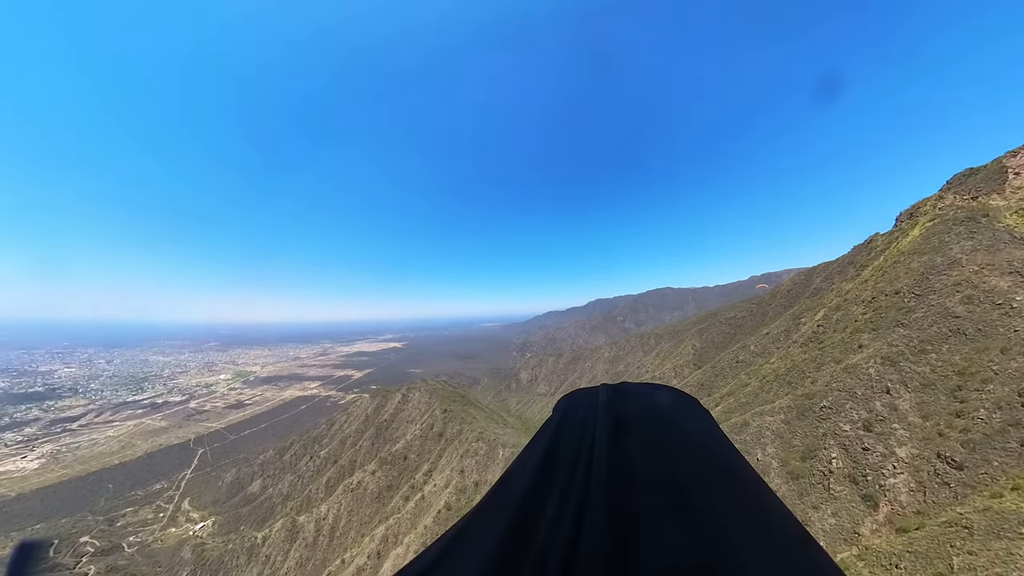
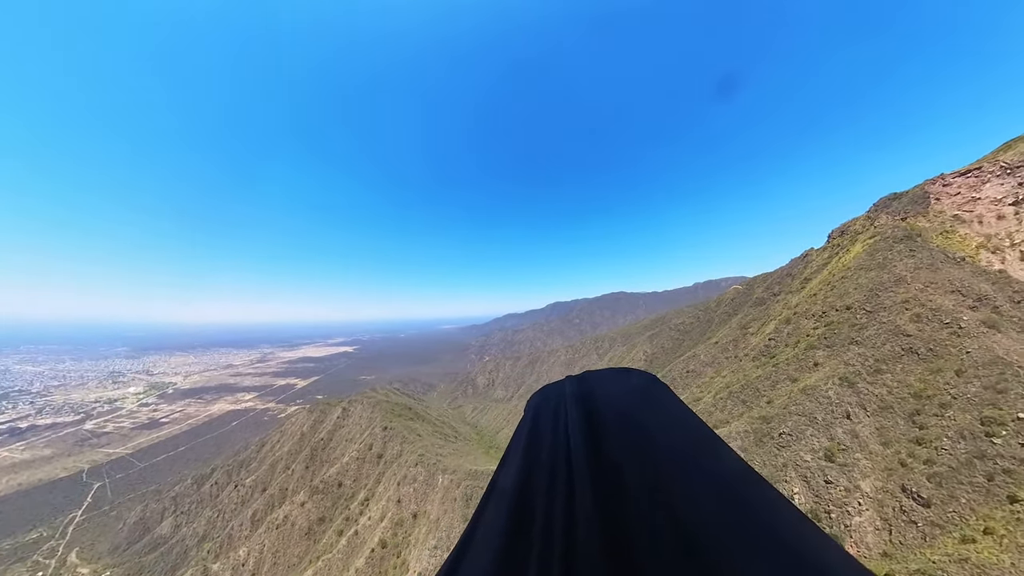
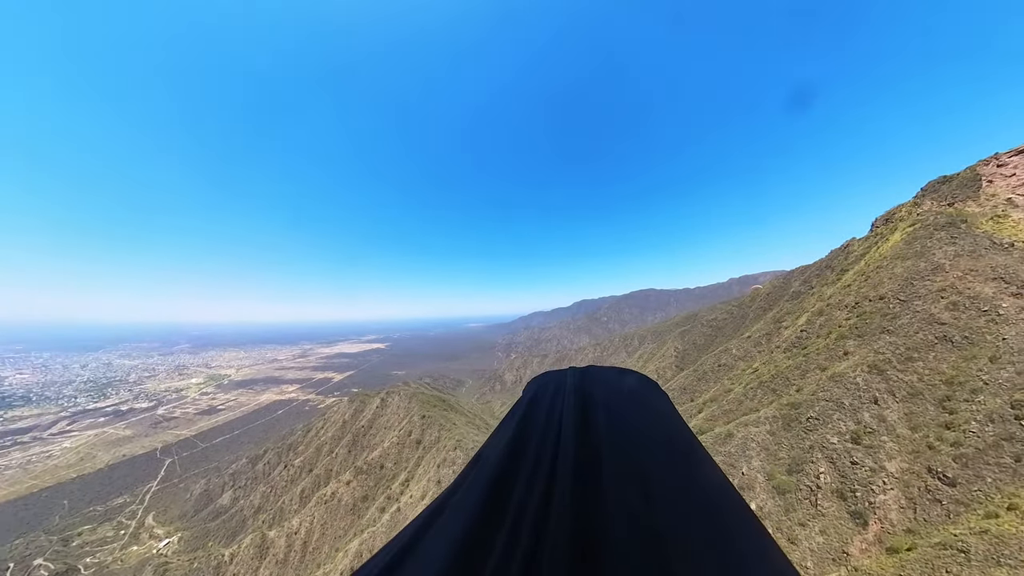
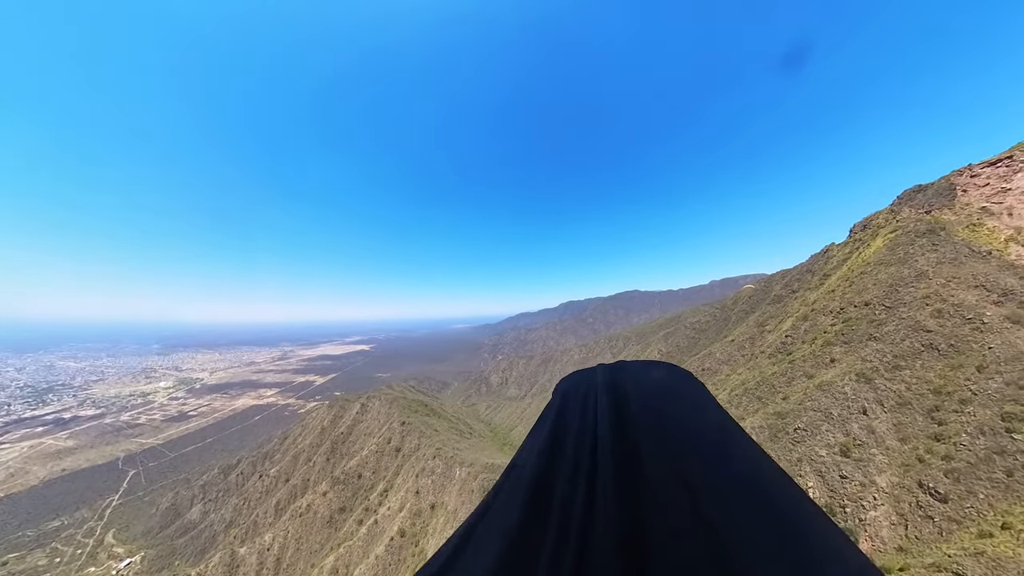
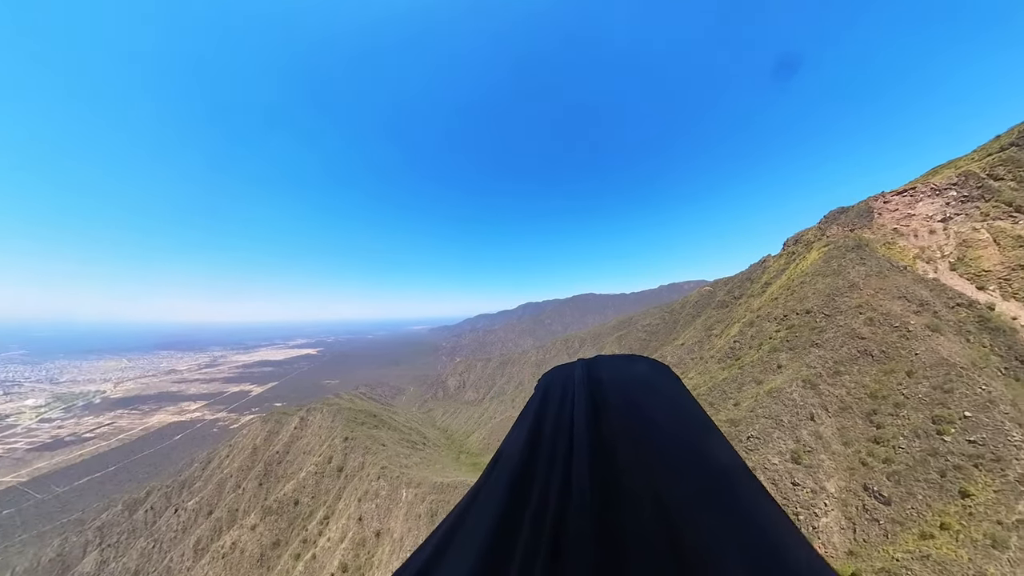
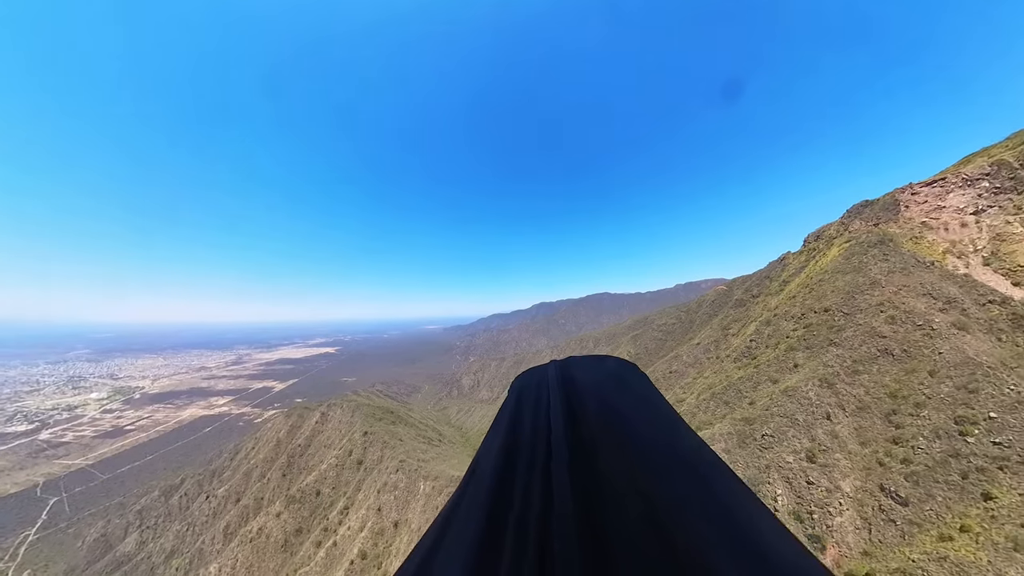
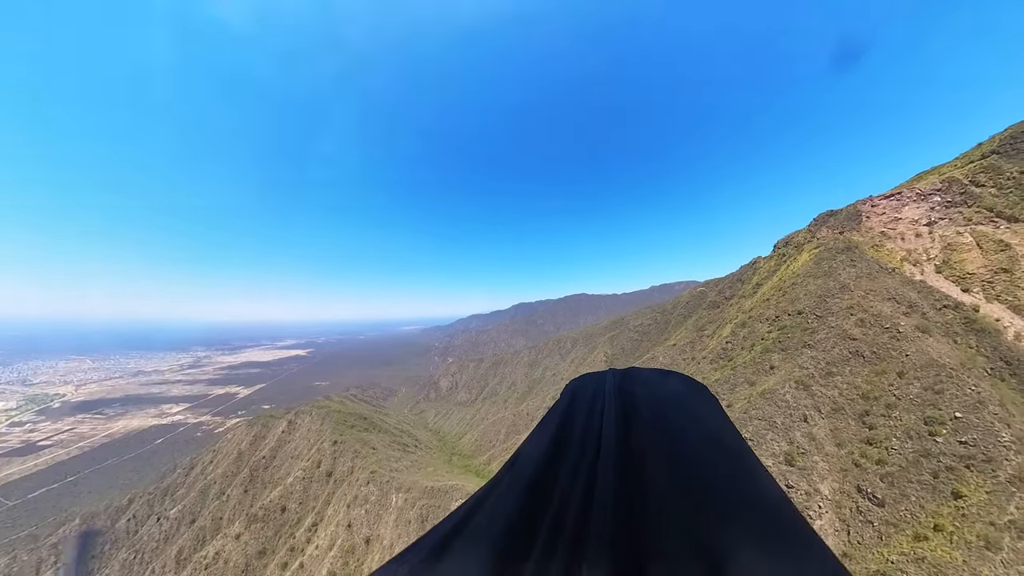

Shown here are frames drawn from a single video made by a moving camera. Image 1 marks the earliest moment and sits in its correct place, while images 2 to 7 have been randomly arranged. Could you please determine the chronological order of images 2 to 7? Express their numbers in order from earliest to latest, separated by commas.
3, 4, 2, 6, 5, 7
